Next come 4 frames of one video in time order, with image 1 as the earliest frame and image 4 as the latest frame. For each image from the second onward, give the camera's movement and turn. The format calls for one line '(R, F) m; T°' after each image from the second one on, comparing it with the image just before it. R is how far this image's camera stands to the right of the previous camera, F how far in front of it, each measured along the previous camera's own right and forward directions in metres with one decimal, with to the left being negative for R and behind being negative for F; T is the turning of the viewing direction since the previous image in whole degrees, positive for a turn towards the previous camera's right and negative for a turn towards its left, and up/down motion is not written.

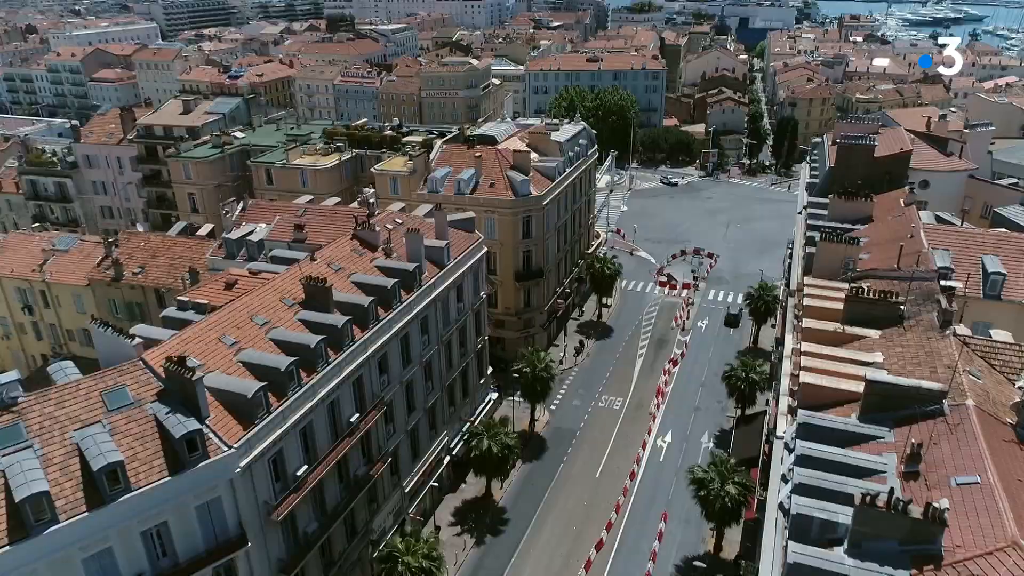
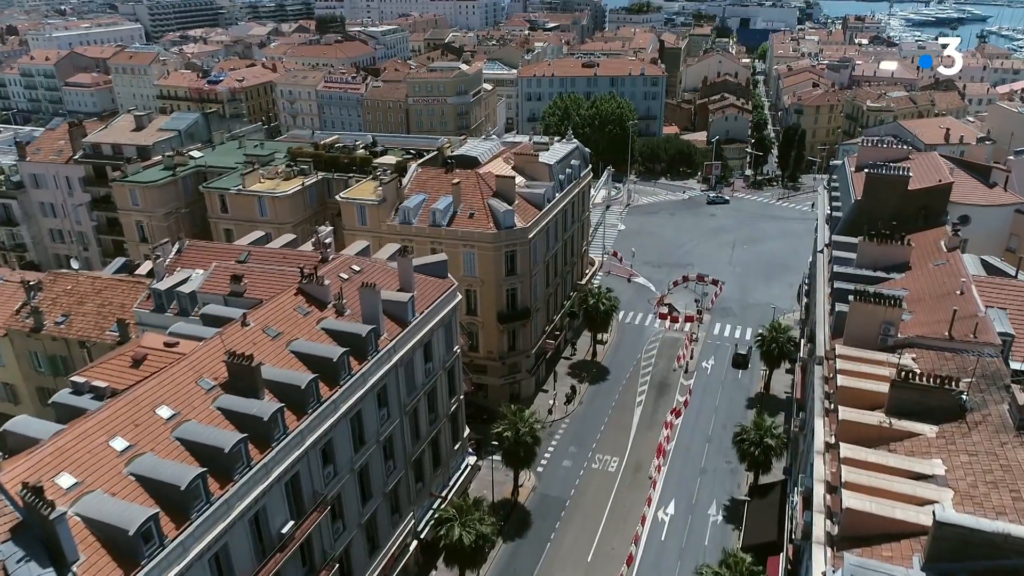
(+1.5, +7.5) m; 0°
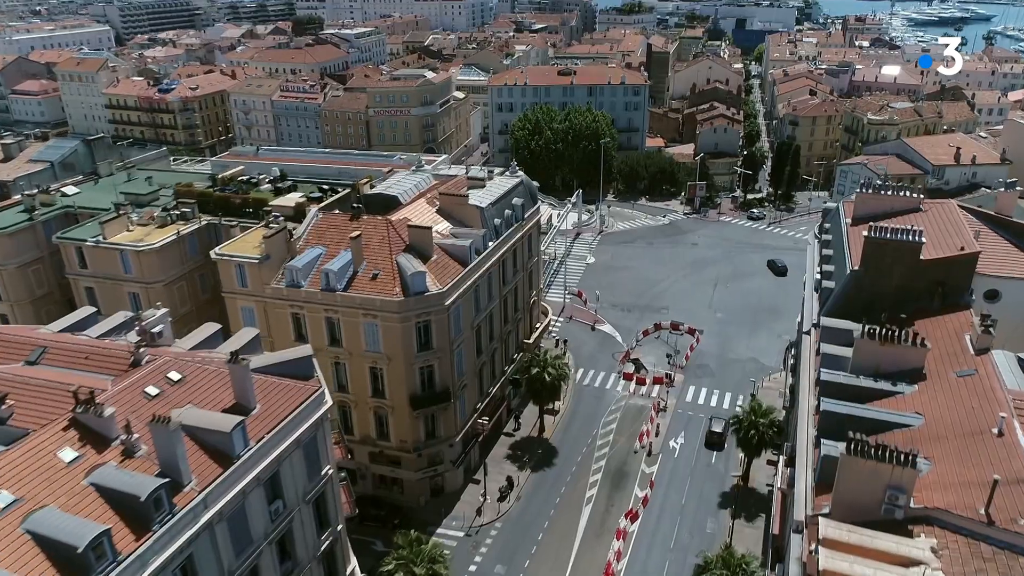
(+6.4, +11.5) m; 0°
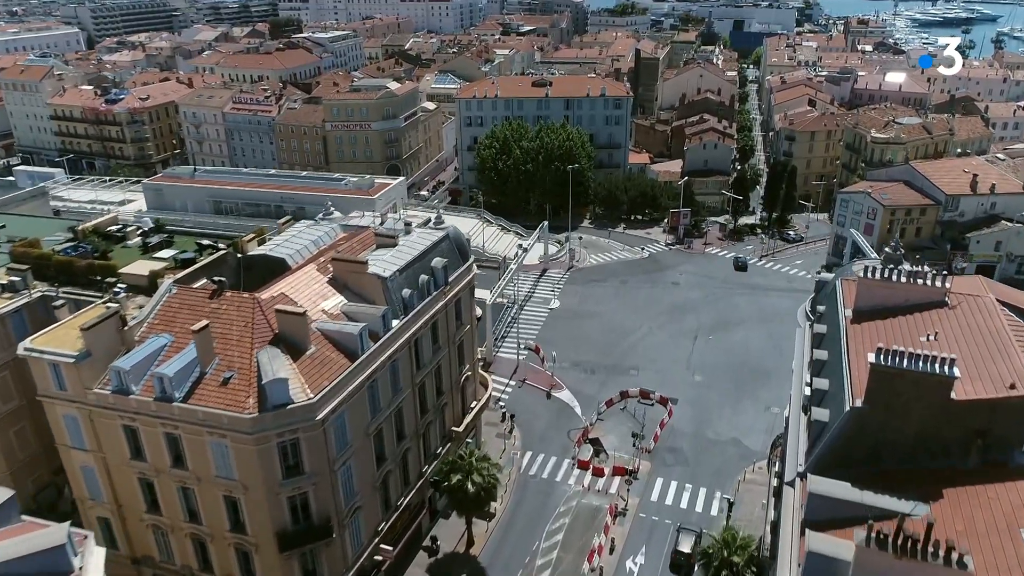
(+6.0, +11.2) m; 0°
